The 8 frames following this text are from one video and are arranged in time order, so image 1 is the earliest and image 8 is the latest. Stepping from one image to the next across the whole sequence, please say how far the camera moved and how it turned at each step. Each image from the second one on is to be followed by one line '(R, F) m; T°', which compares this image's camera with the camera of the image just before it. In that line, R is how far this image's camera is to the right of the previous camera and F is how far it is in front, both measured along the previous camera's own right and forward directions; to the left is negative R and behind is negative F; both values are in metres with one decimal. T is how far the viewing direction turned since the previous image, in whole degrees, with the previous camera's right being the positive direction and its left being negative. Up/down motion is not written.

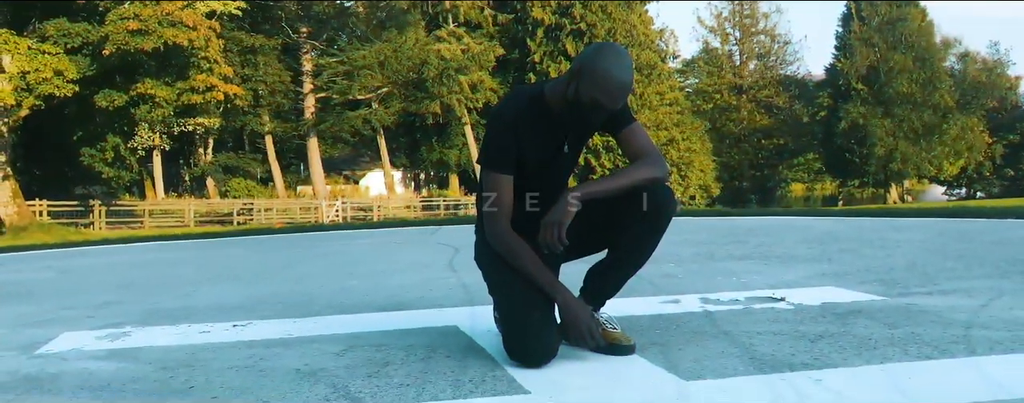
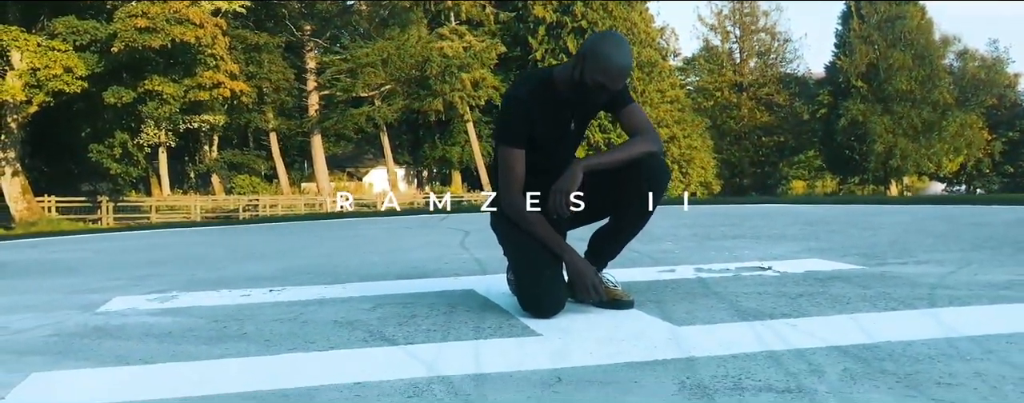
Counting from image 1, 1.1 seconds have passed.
(0.0, -0.4) m; 0°
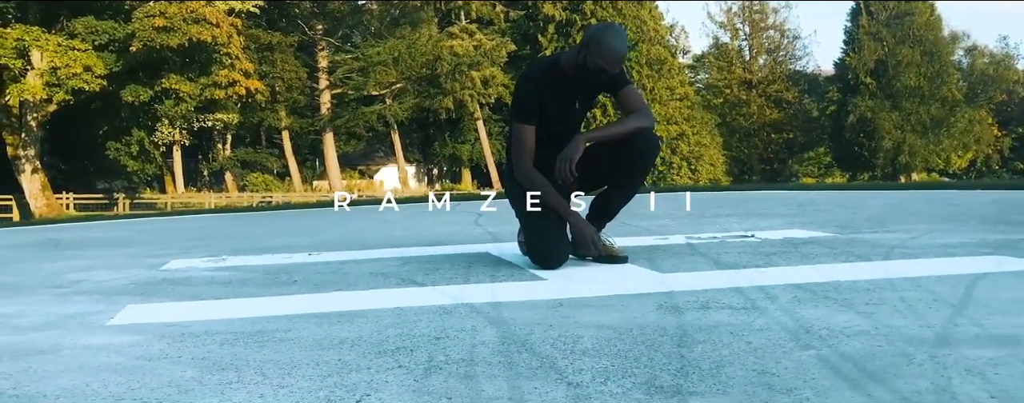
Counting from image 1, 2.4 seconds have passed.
(0.0, -0.6) m; -1°
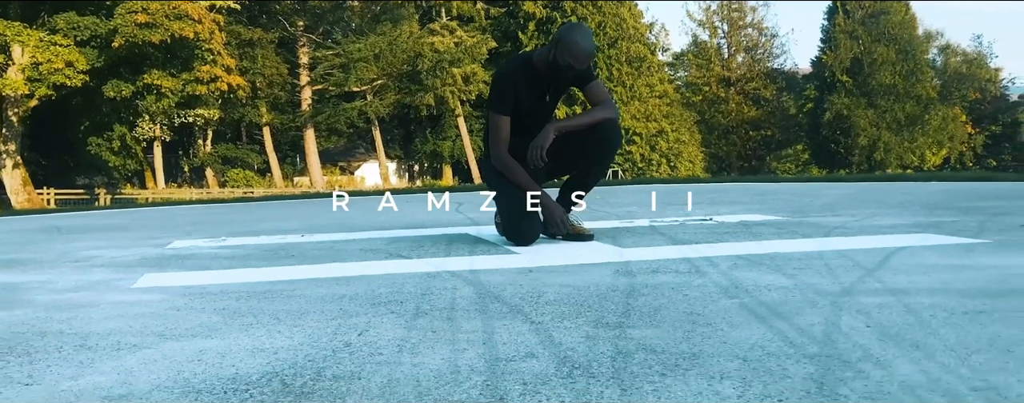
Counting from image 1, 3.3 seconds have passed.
(0.0, -0.5) m; +1°
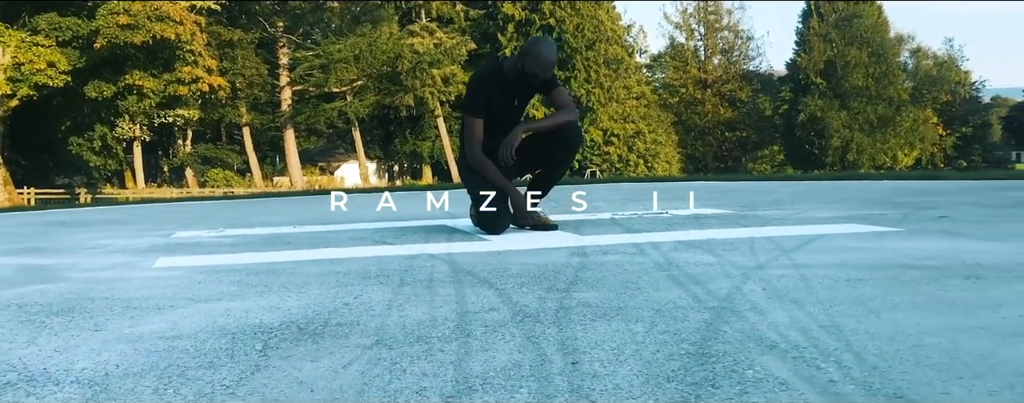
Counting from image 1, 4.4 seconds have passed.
(0.0, -0.6) m; +1°
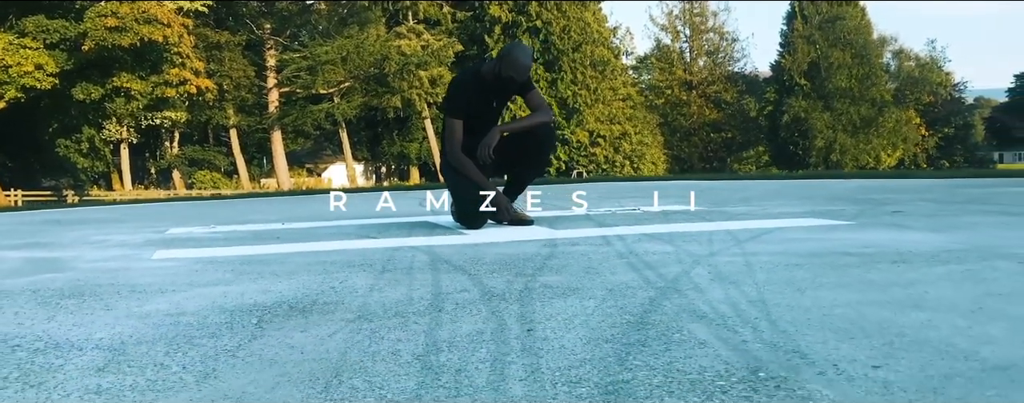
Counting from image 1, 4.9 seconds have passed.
(+0.1, -0.3) m; +1°
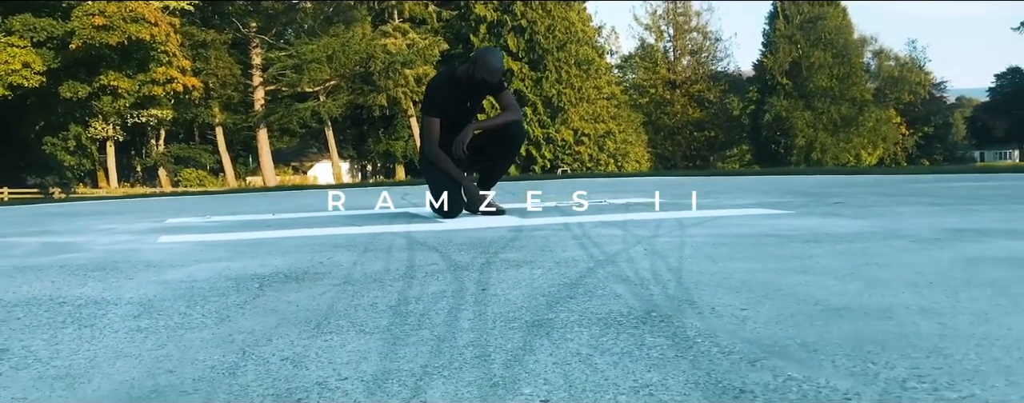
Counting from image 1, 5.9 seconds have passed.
(+0.1, -0.5) m; +1°
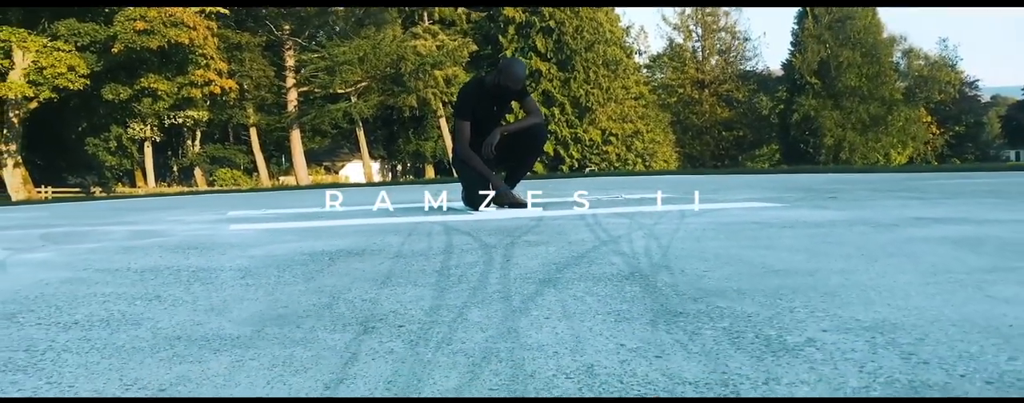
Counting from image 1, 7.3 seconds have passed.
(0.0, -0.7) m; -2°
